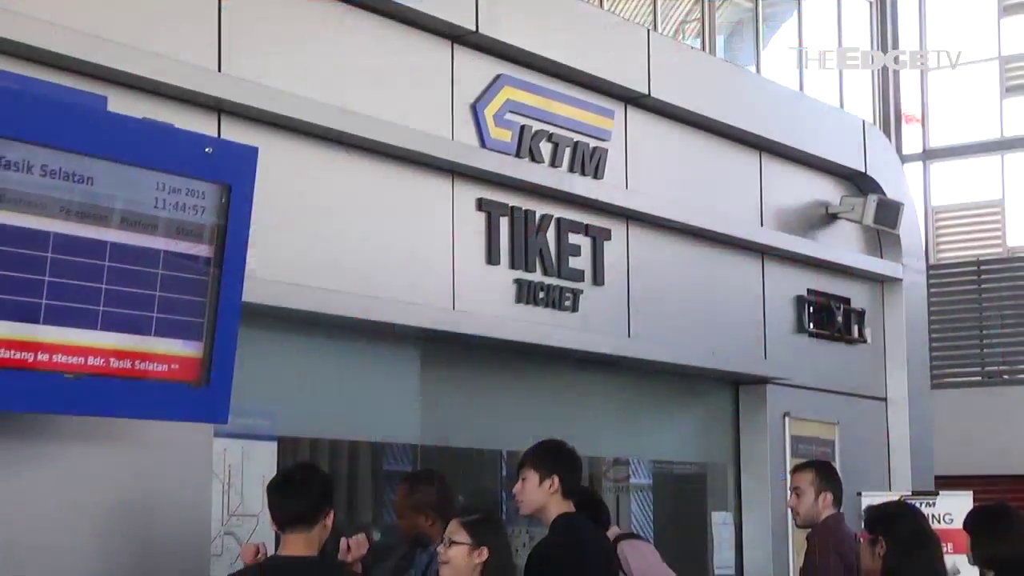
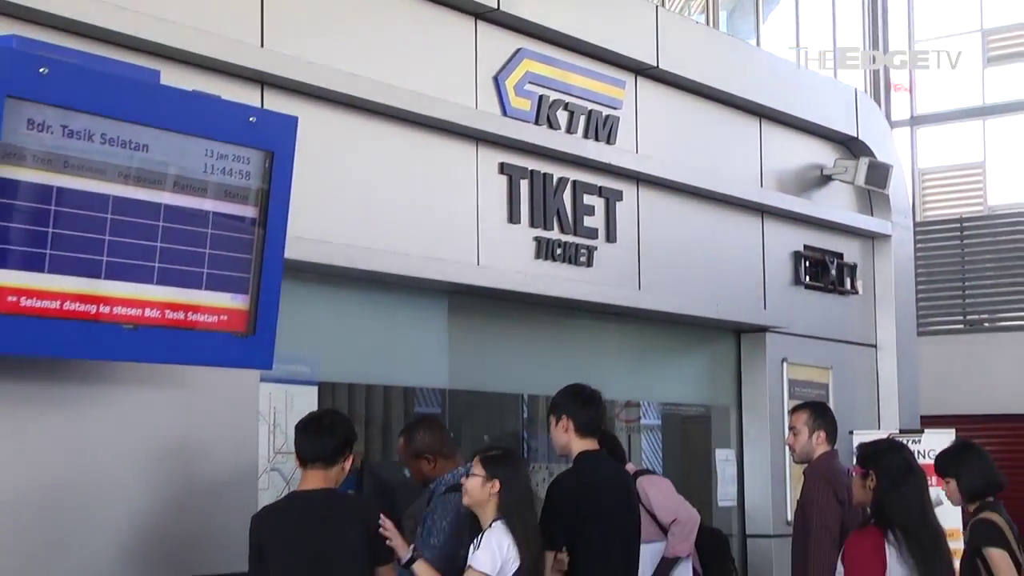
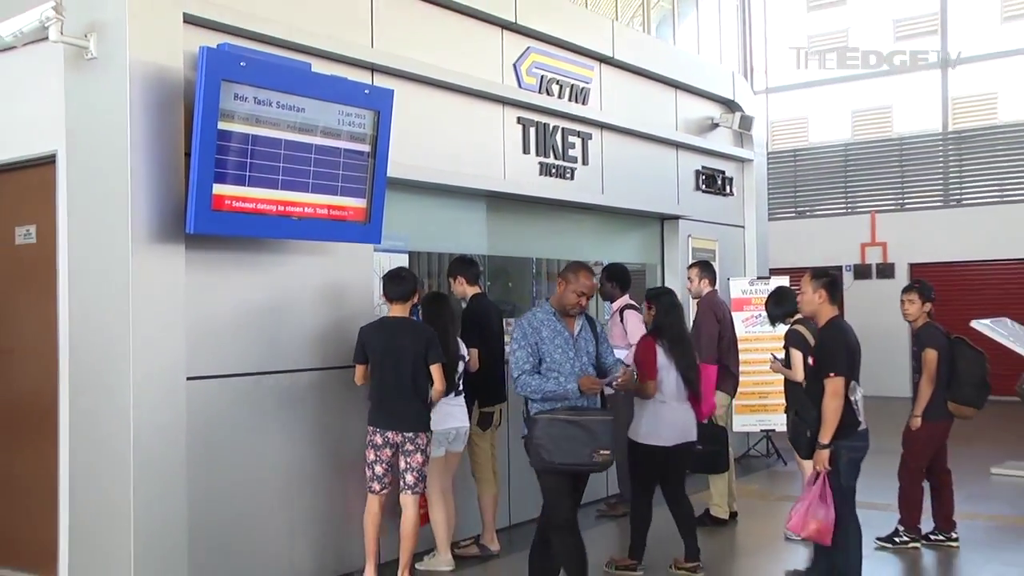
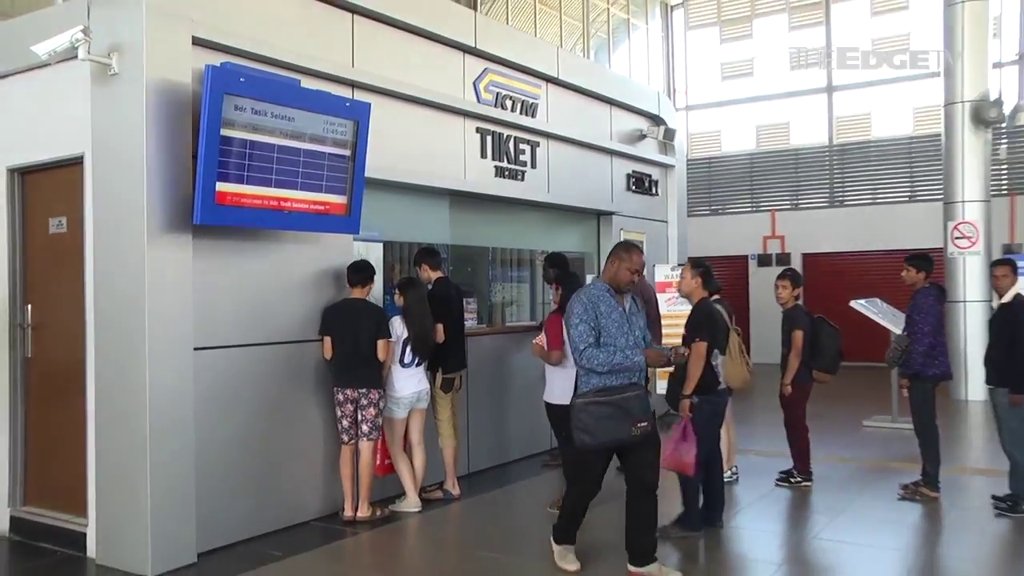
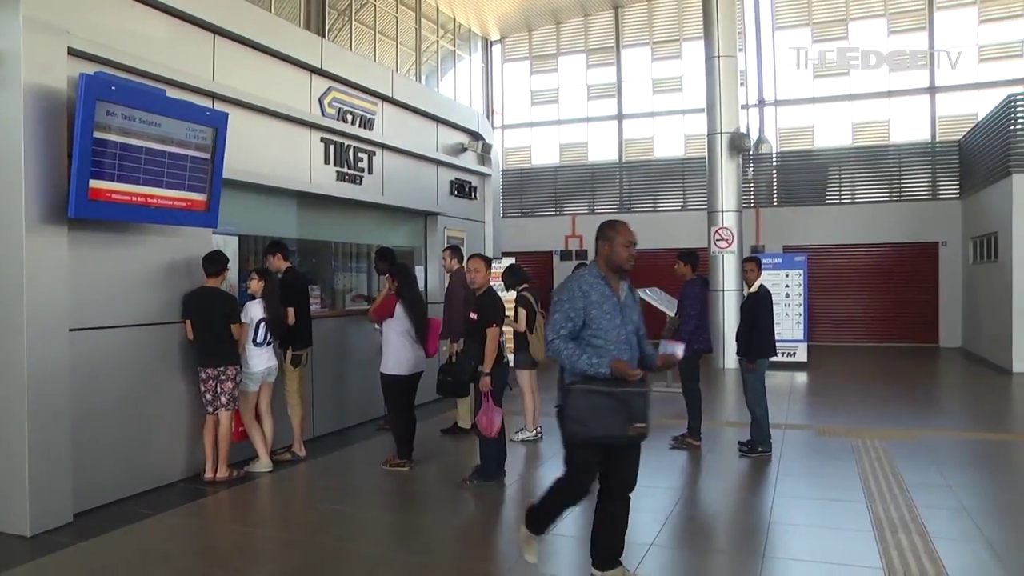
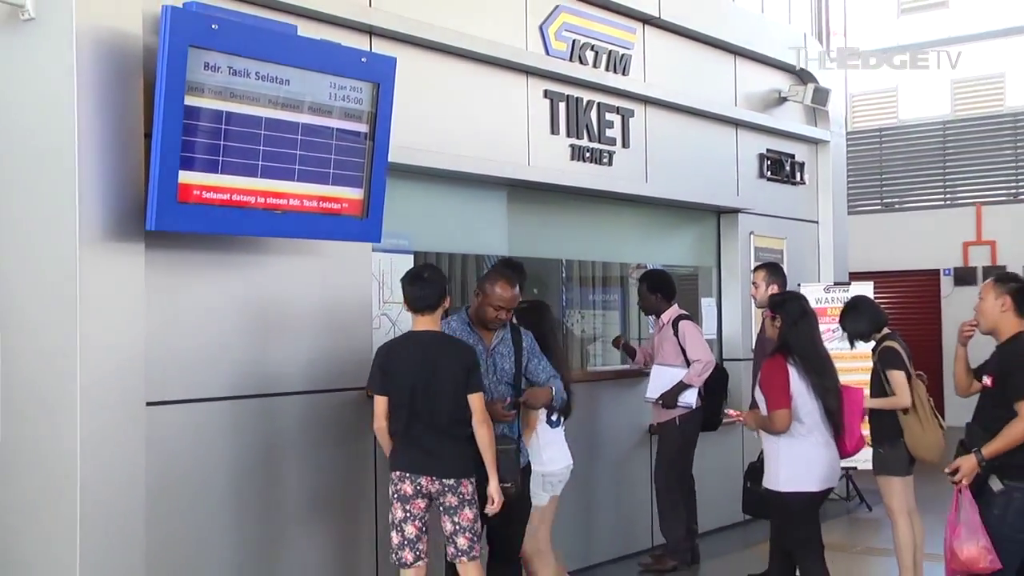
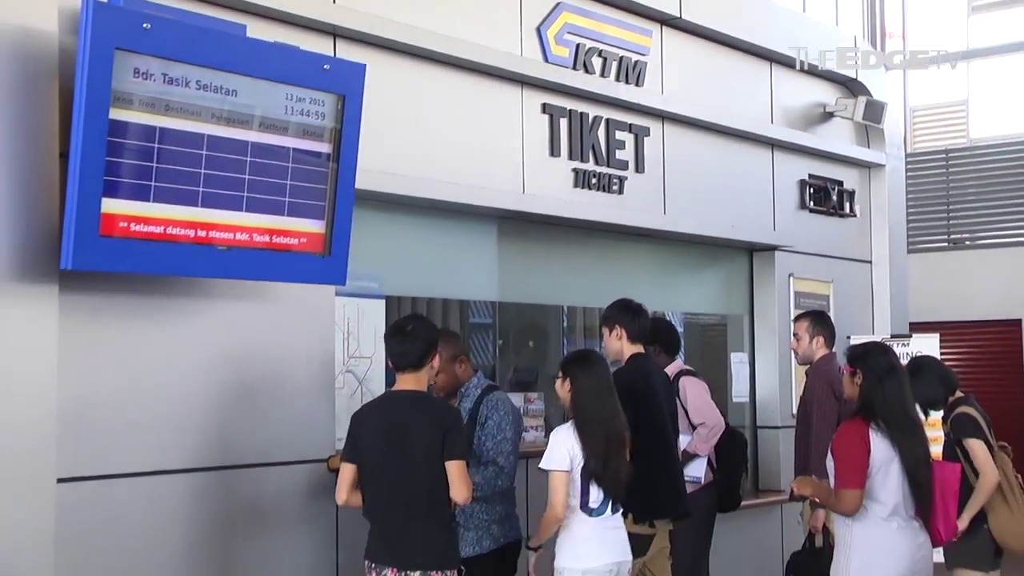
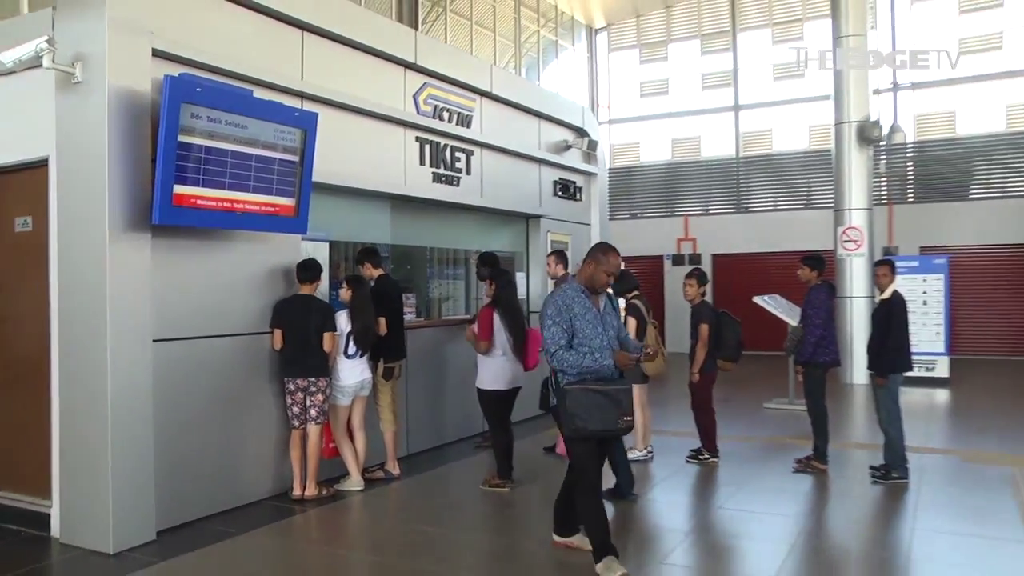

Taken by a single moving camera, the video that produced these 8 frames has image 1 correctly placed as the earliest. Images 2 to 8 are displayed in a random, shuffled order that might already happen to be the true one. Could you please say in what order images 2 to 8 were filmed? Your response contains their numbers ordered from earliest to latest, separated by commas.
2, 7, 6, 3, 4, 8, 5
